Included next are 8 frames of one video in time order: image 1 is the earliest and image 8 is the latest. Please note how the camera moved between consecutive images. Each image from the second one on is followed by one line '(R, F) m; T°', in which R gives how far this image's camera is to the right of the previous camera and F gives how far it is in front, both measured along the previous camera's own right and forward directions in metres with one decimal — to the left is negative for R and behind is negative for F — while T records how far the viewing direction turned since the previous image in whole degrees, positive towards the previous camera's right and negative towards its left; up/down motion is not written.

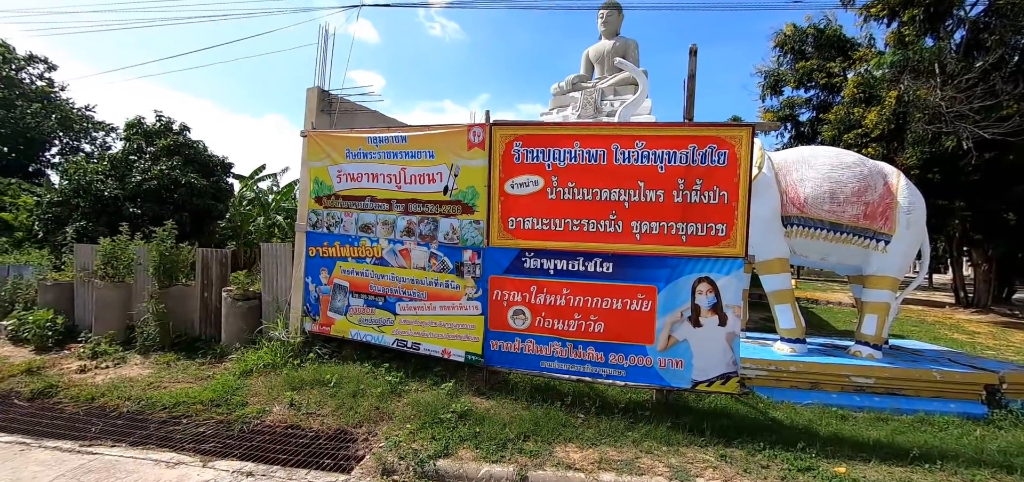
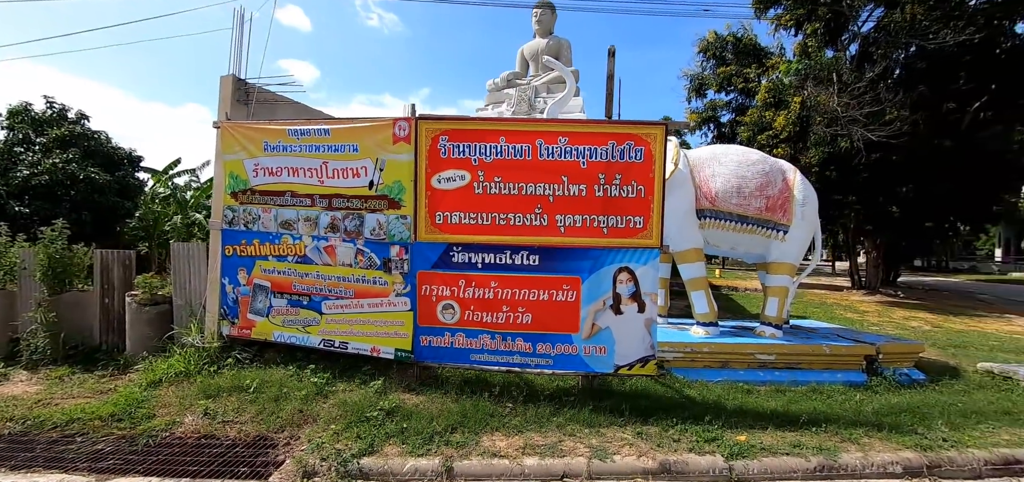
(+0.2, 0.0) m; +7°
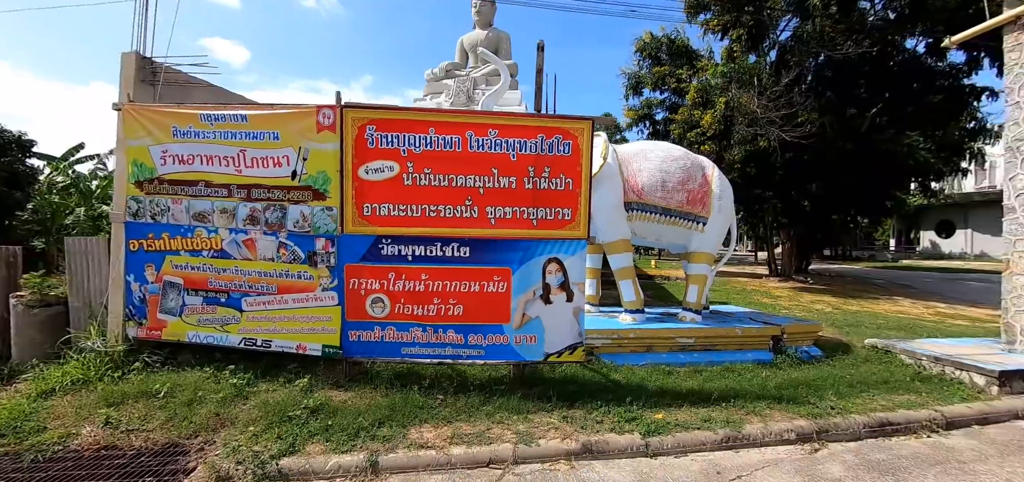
(+0.2, 0.0) m; +7°
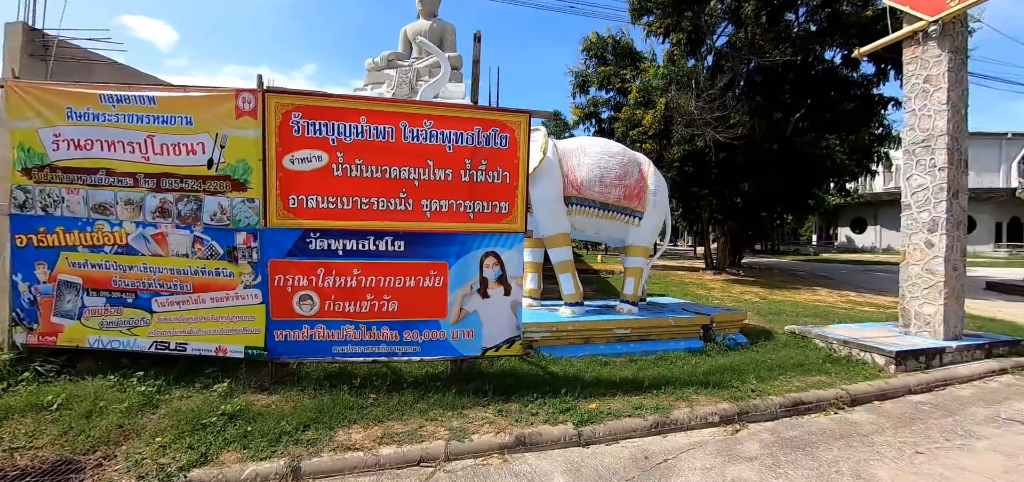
(+0.2, 0.0) m; +6°
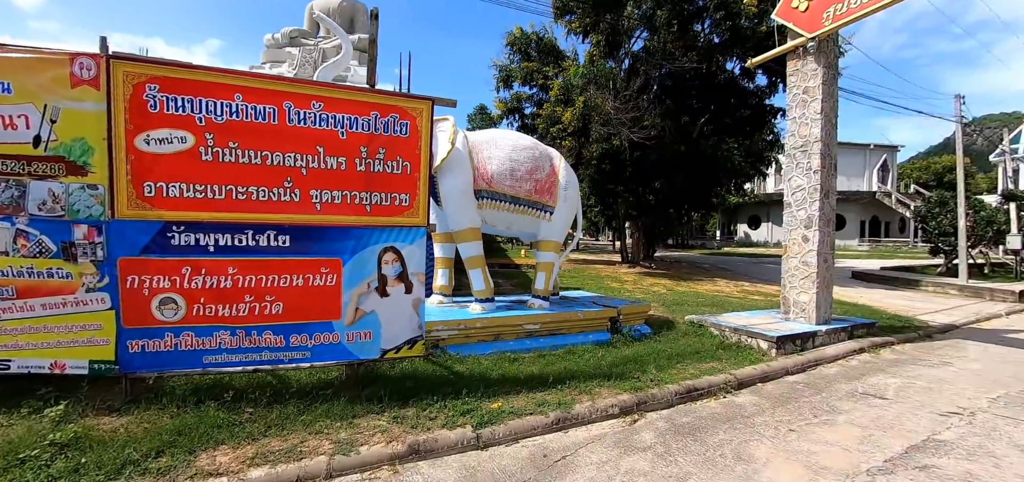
(+0.3, +0.1) m; +9°
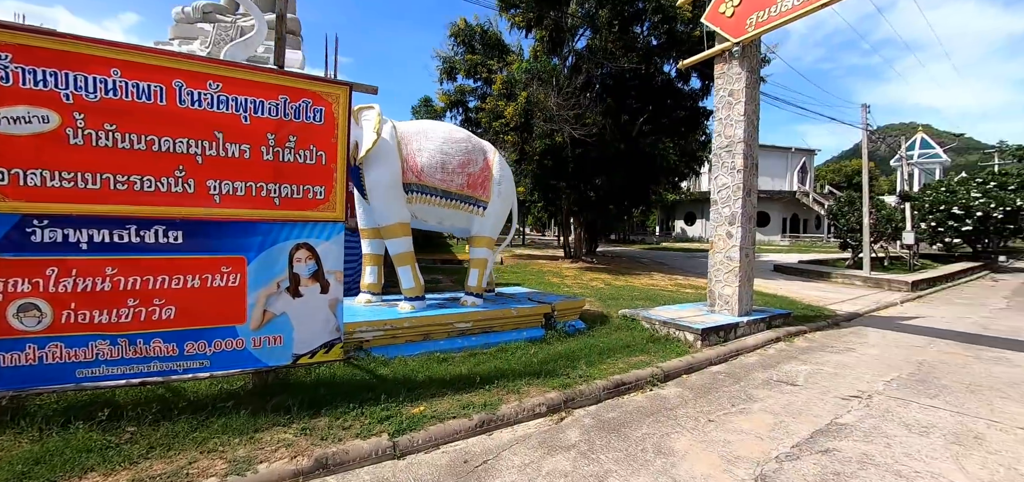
(+0.2, +0.1) m; +7°
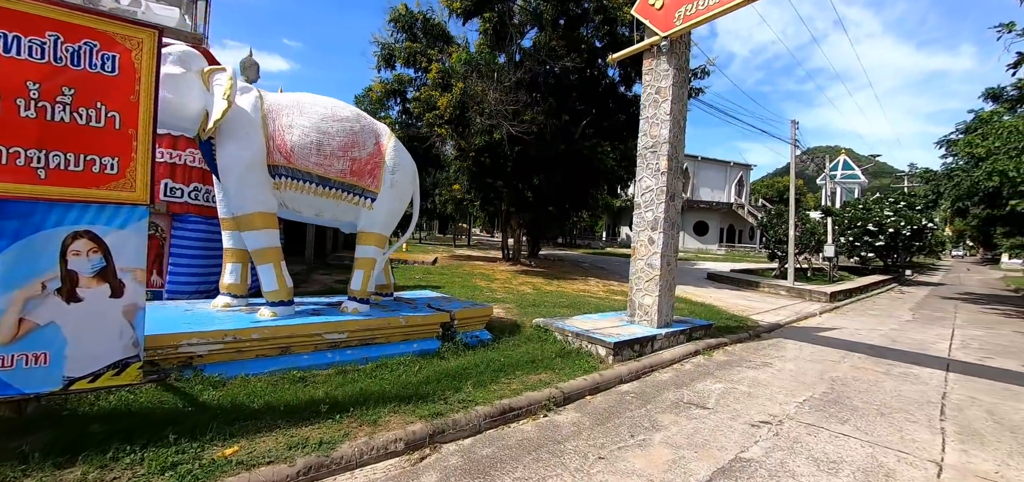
(+0.6, +0.6) m; +6°
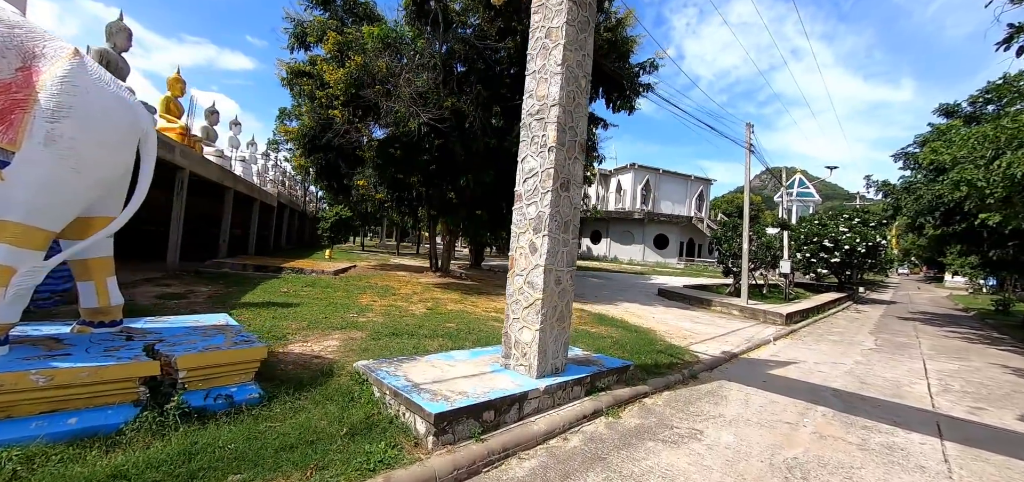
(+1.3, +1.7) m; +4°
